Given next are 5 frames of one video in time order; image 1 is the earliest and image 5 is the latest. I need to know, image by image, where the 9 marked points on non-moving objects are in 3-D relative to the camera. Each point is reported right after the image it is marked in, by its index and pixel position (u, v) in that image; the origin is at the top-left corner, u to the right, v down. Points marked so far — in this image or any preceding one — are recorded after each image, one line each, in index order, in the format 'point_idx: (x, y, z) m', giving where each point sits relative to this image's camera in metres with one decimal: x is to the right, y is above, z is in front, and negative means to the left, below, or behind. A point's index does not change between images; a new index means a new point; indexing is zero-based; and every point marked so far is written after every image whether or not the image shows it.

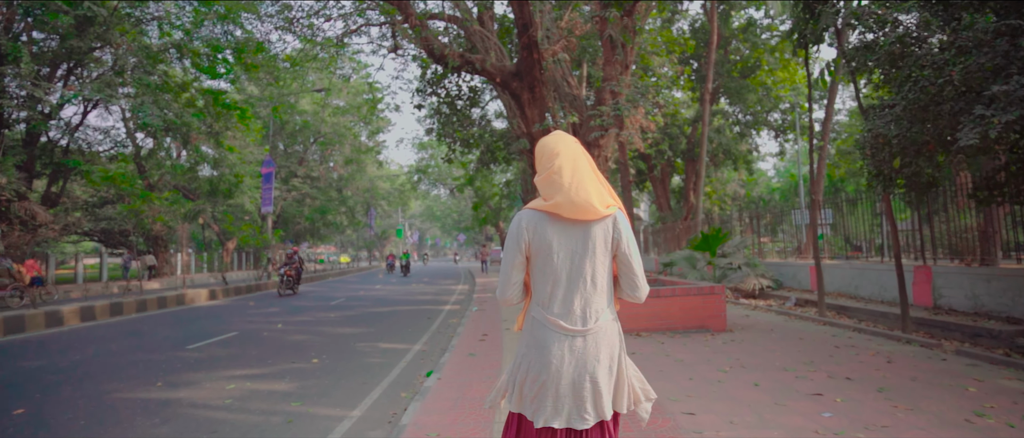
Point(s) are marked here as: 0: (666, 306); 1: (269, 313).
0: (+1.7, -1.0, +6.7) m
1: (-4.9, -1.9, +12.4) m
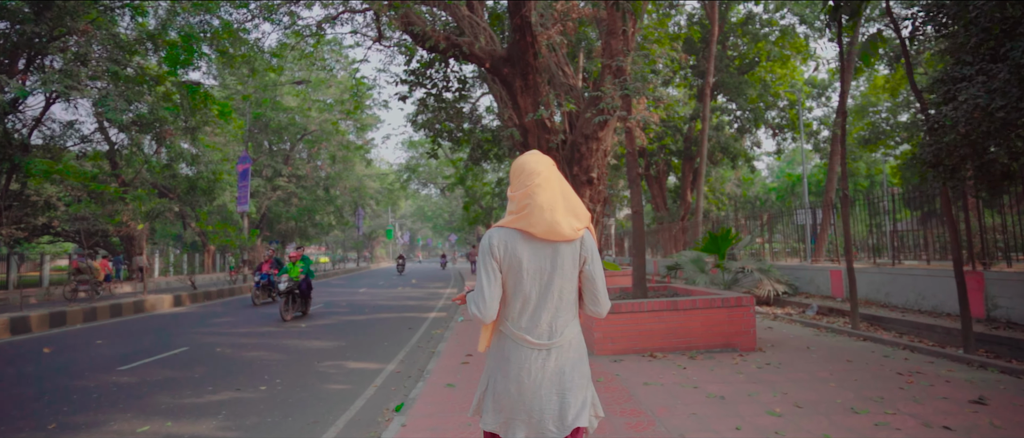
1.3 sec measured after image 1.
0: (+1.6, -0.9, +5.7) m
1: (-5.1, -1.9, +11.2) m
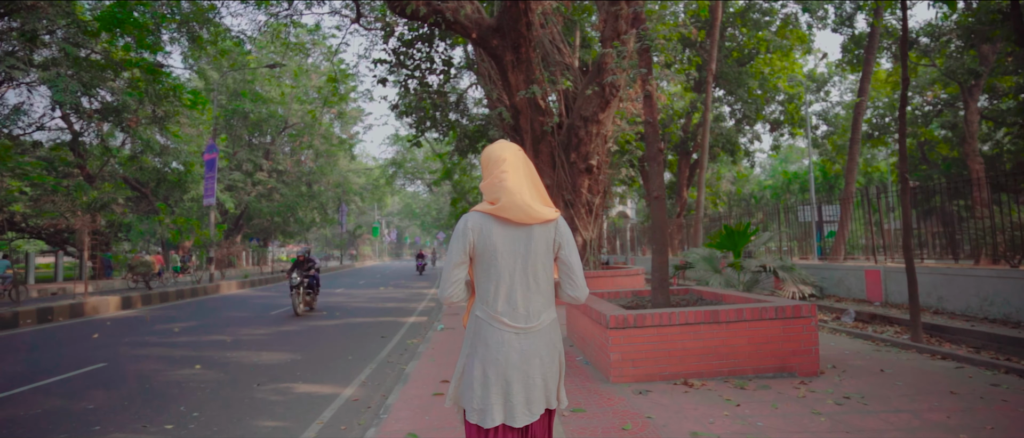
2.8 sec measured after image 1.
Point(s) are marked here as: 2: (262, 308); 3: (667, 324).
0: (+1.5, -0.8, +4.3) m
1: (-5.3, -1.8, +9.8) m
2: (-5.5, -2.0, +13.6) m
3: (+1.1, -0.7, +4.3) m
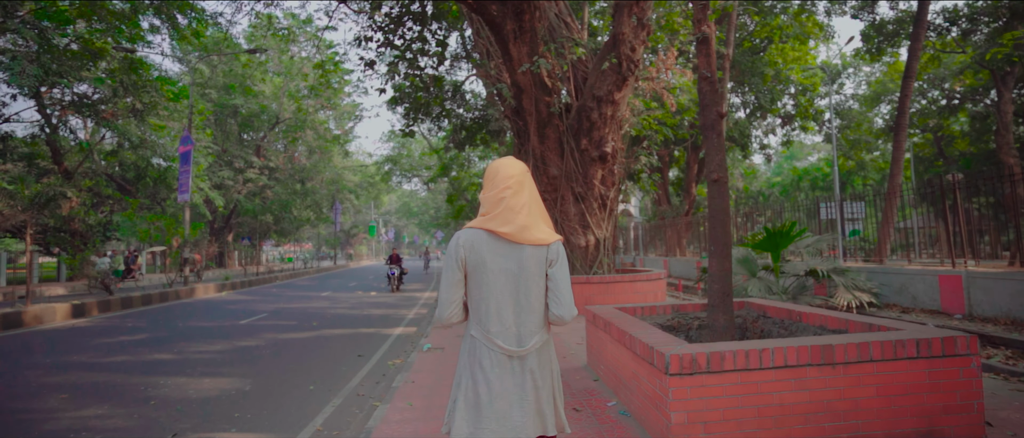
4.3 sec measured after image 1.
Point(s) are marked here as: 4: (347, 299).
0: (+1.5, -0.8, +2.8) m
1: (-5.3, -1.7, +8.3) m
2: (-5.5, -1.9, +12.1) m
3: (+1.1, -0.7, +2.8) m
4: (-4.3, -2.1, +16.2) m
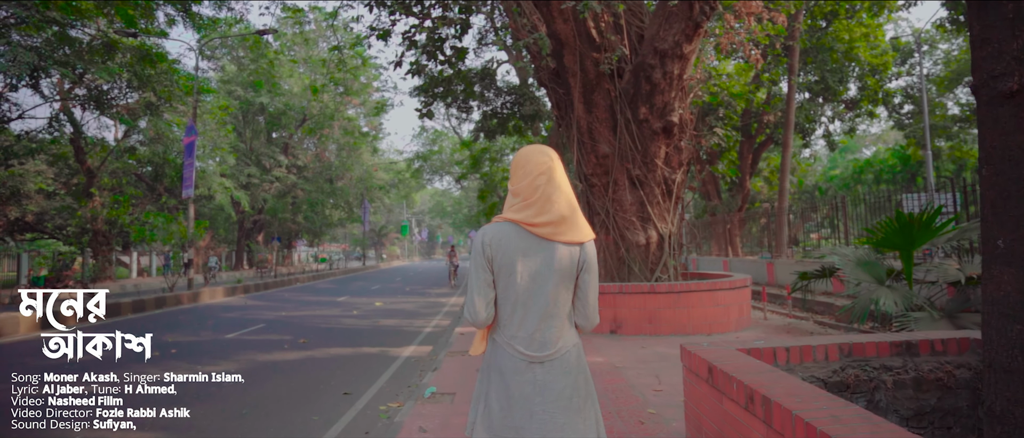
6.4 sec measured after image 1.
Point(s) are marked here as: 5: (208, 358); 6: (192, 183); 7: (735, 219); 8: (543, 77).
0: (+1.6, -0.7, +0.7) m
1: (-4.8, -1.6, +6.5) m
2: (-4.8, -1.8, +10.3) m
3: (+1.2, -0.6, +0.6) m
4: (-3.4, -2.0, +14.4) m
5: (-3.6, -1.7, +7.0) m
6: (-8.3, +0.9, +16.2) m
7: (+7.0, 0.0, +18.5) m
8: (+0.4, +1.9, +8.1) m
